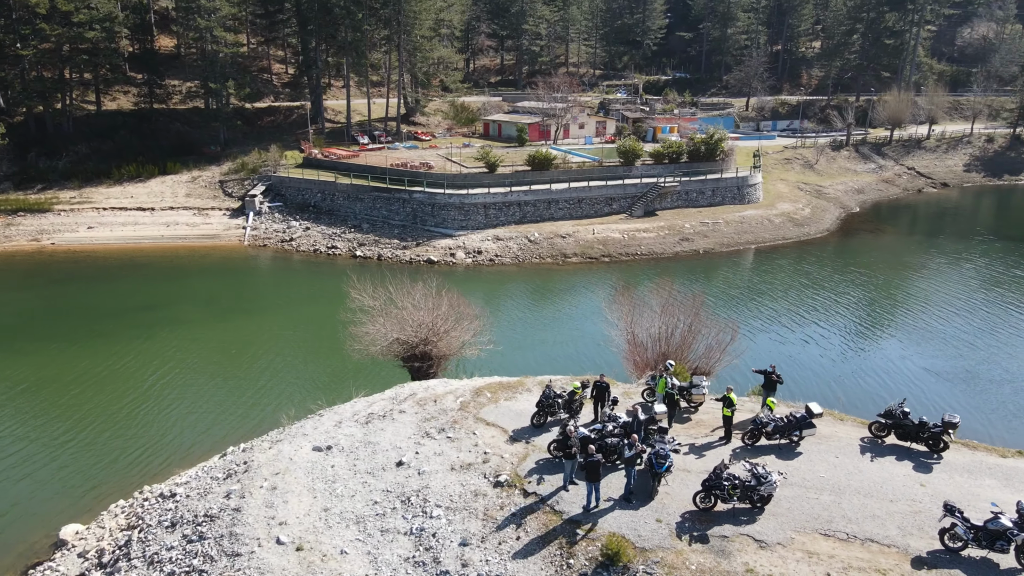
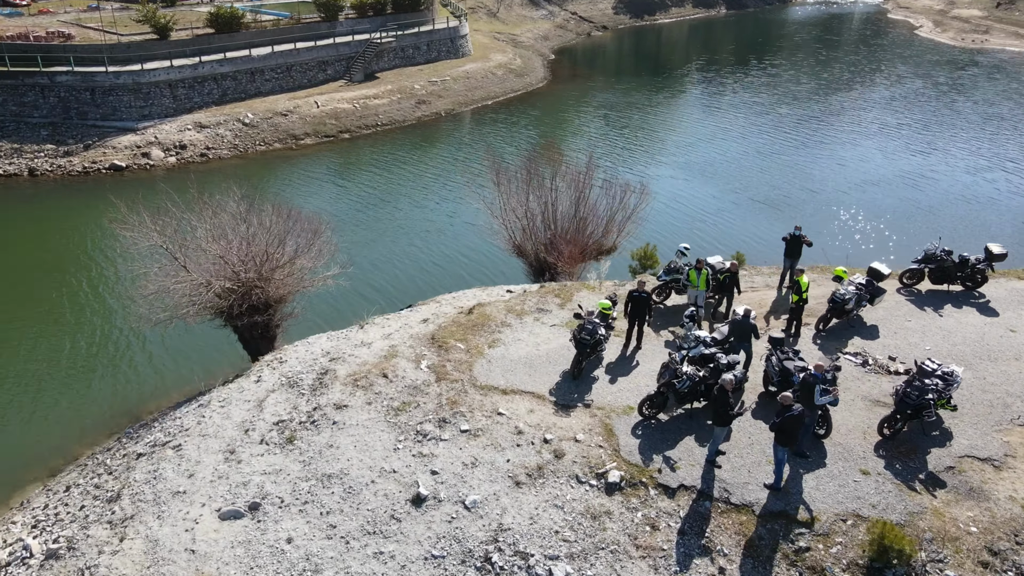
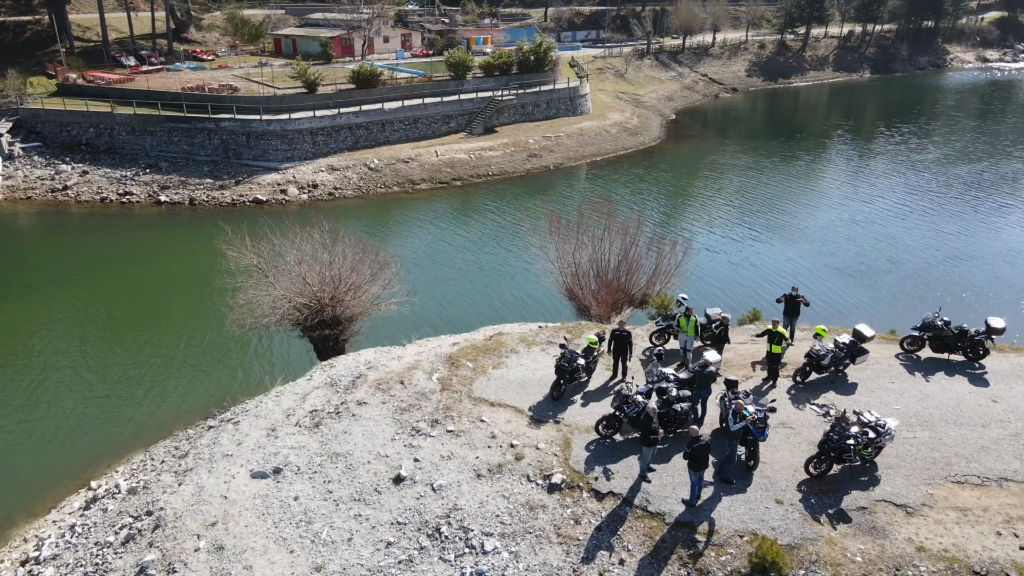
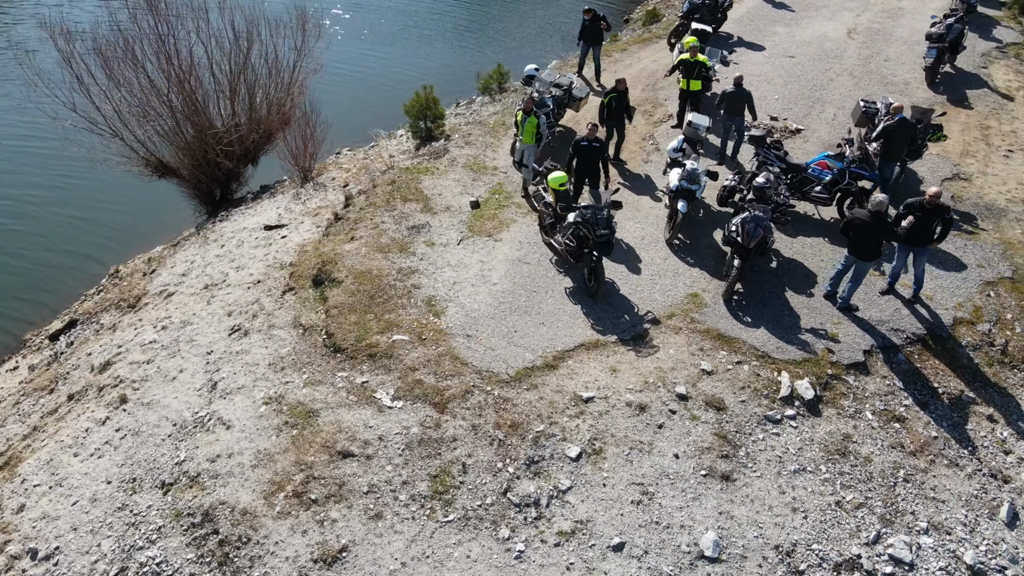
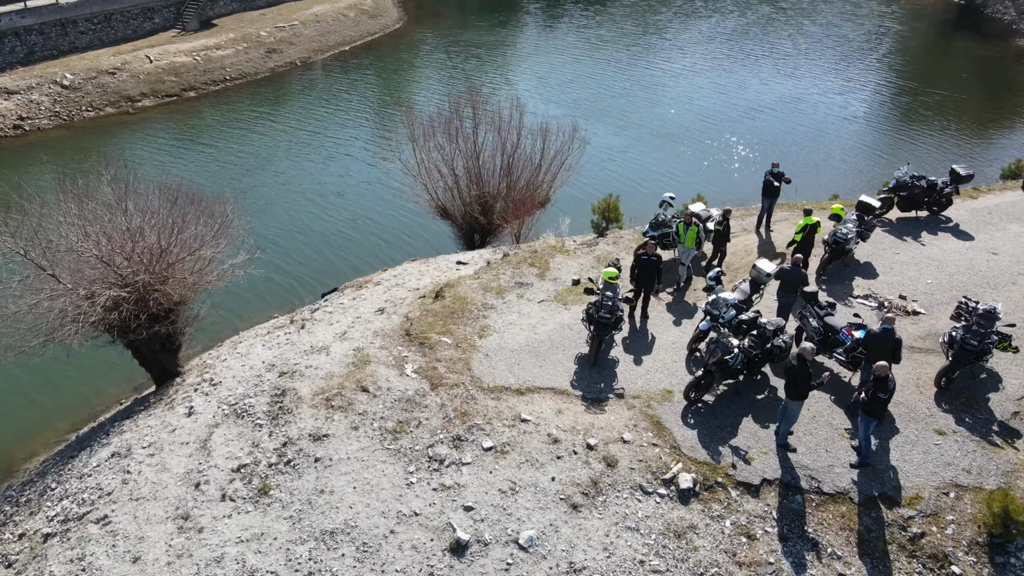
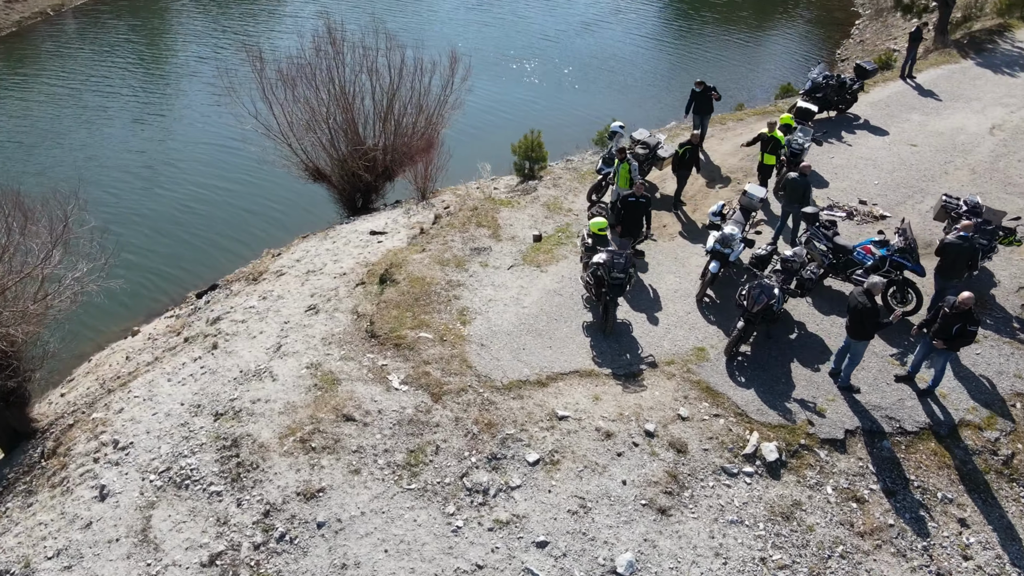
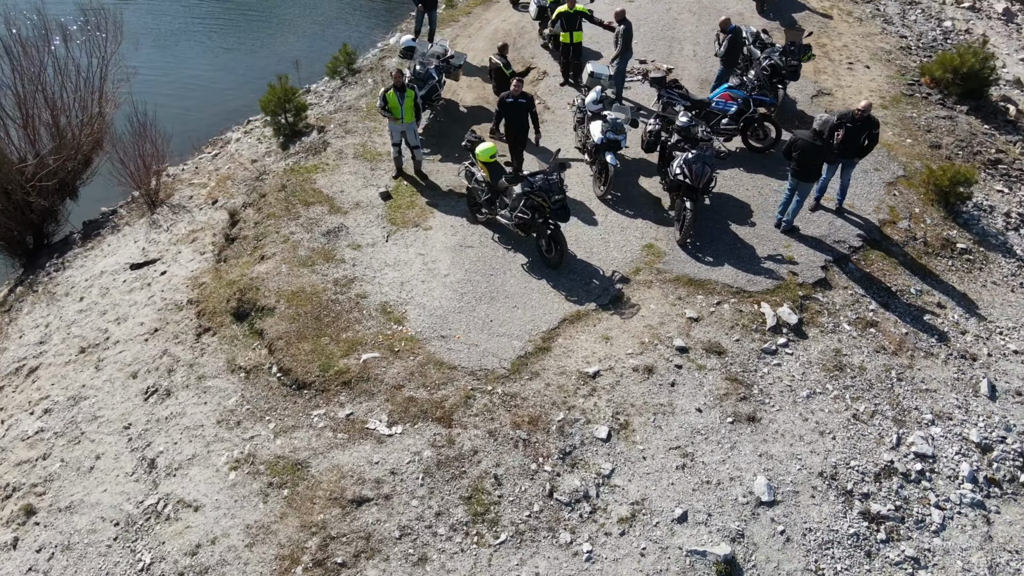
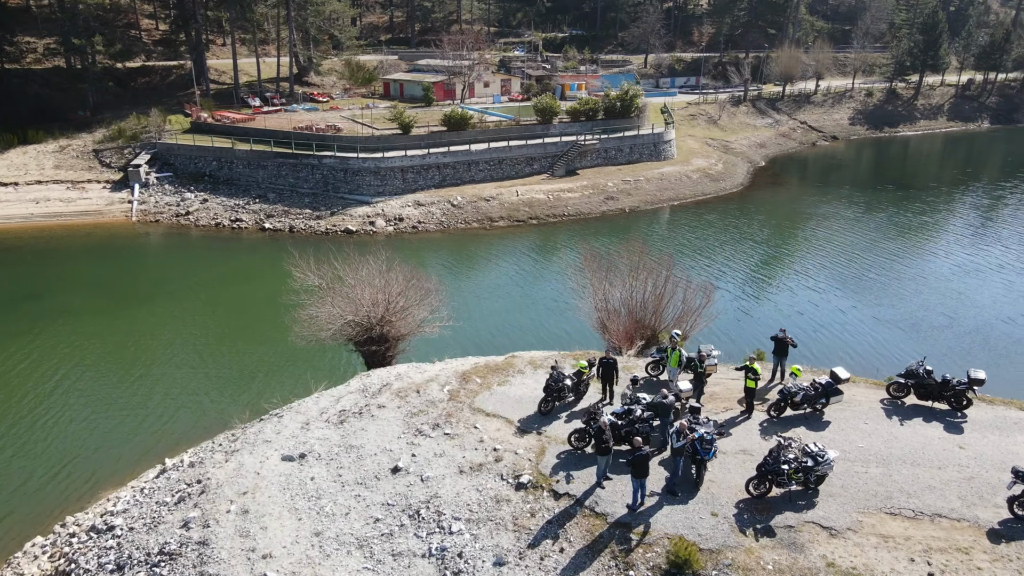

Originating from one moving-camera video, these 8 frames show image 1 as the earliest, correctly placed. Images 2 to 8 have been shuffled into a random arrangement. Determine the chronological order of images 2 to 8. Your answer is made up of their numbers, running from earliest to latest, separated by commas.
8, 3, 2, 5, 6, 4, 7
